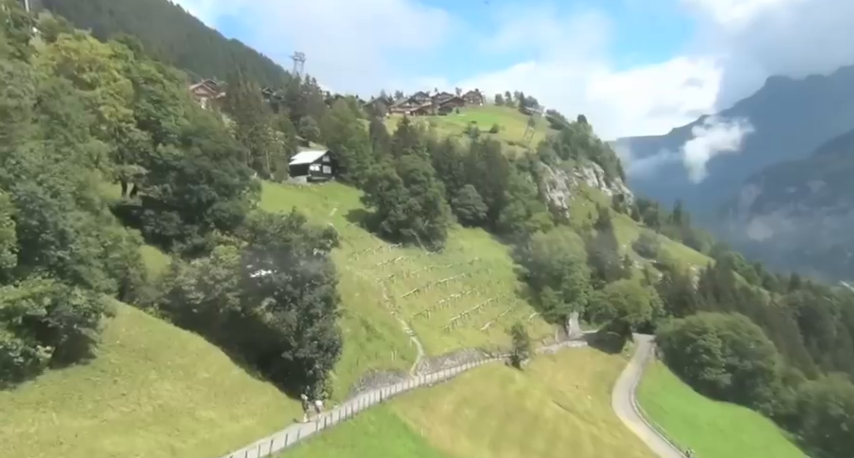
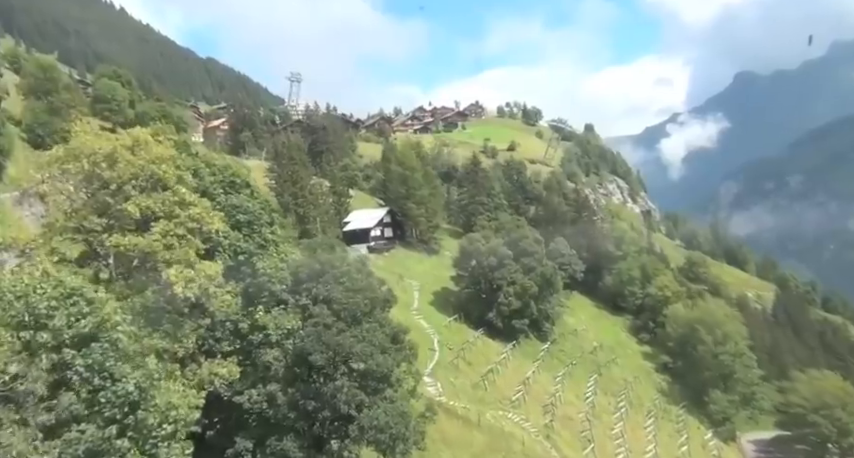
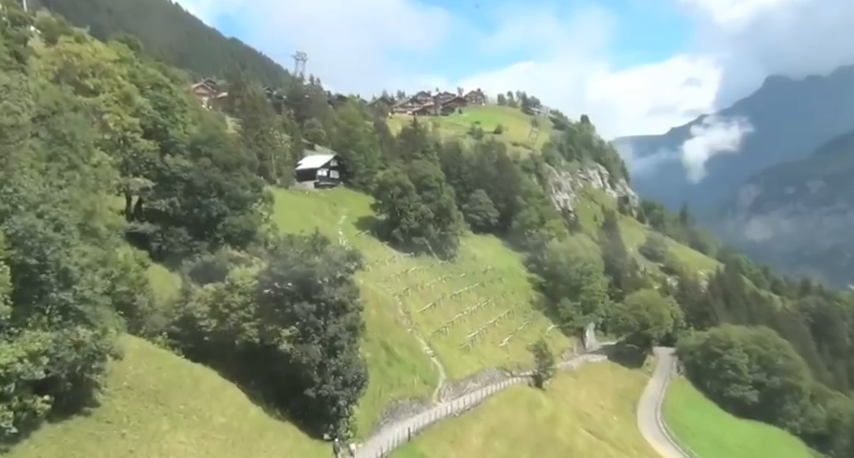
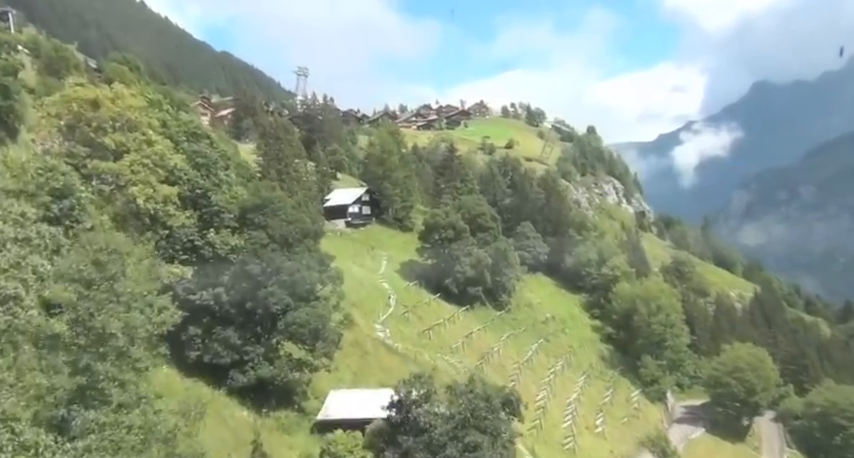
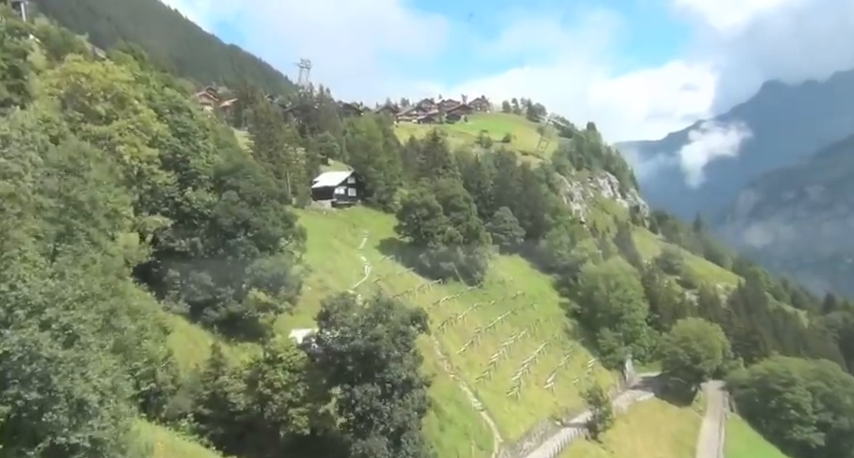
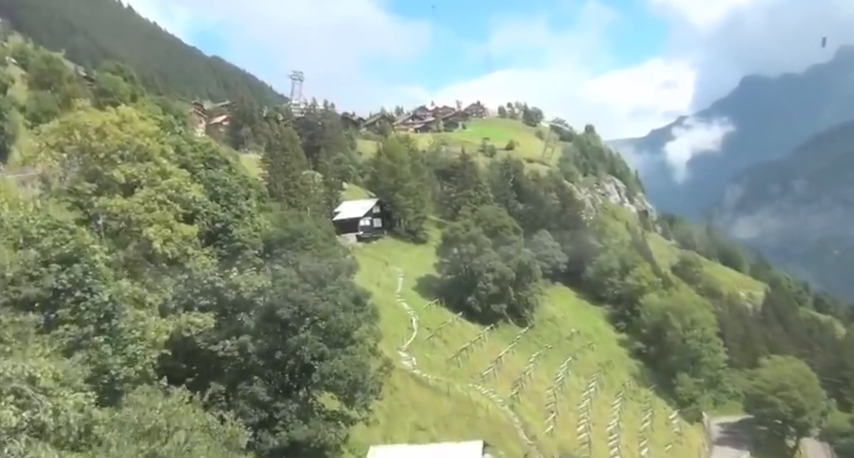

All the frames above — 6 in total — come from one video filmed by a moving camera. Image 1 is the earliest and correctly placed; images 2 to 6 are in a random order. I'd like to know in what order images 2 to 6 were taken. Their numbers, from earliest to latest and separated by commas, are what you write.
3, 5, 4, 6, 2
